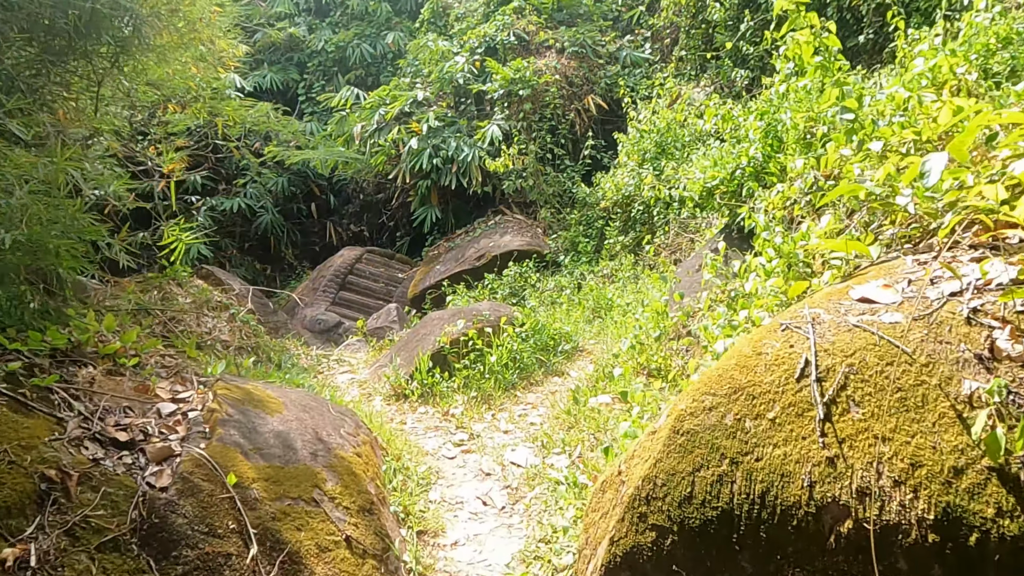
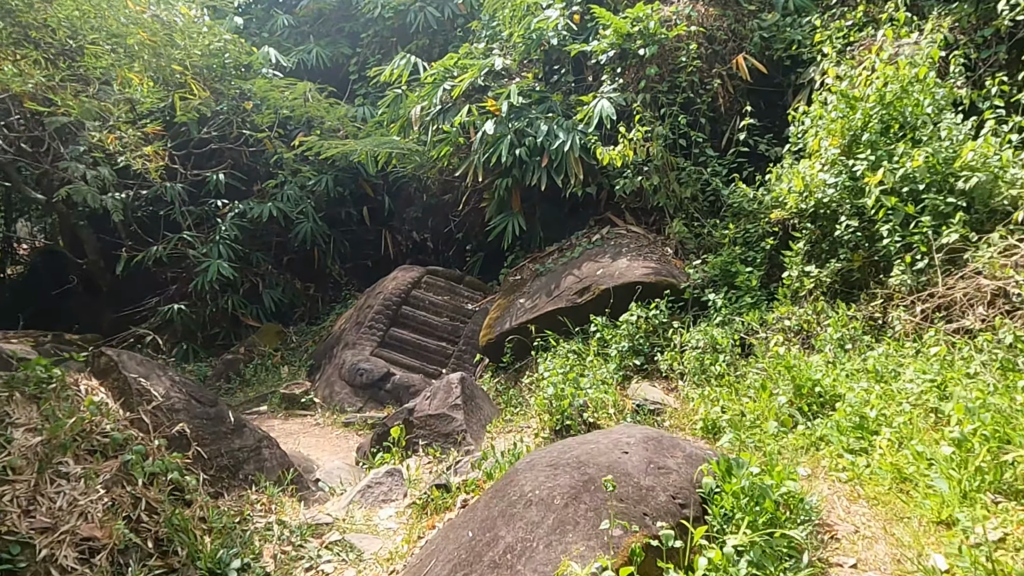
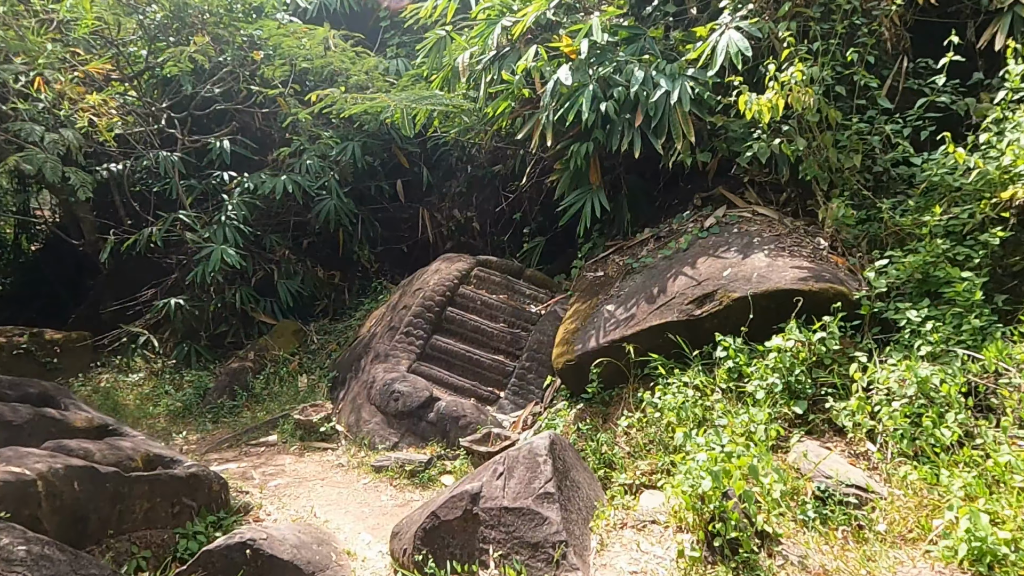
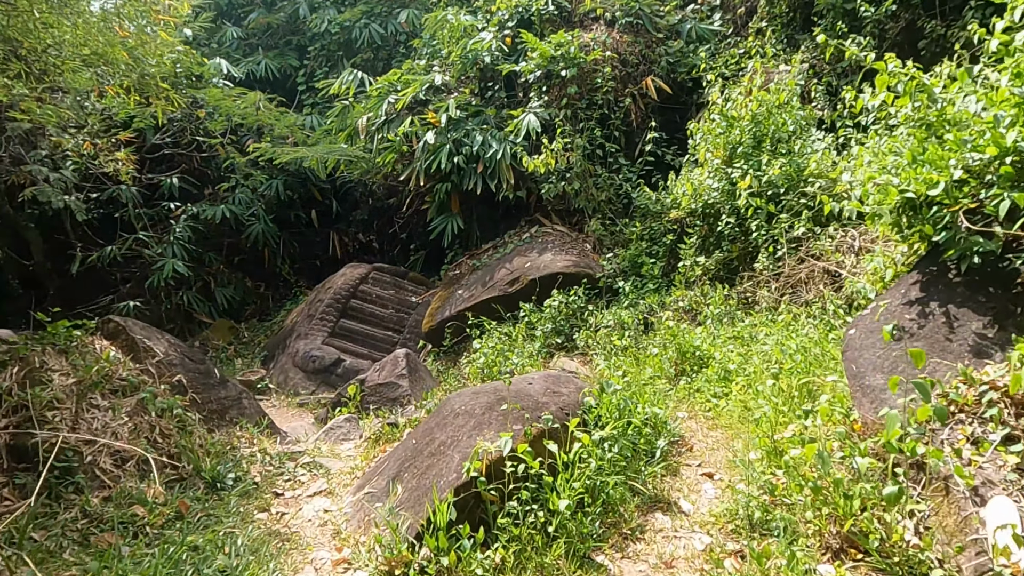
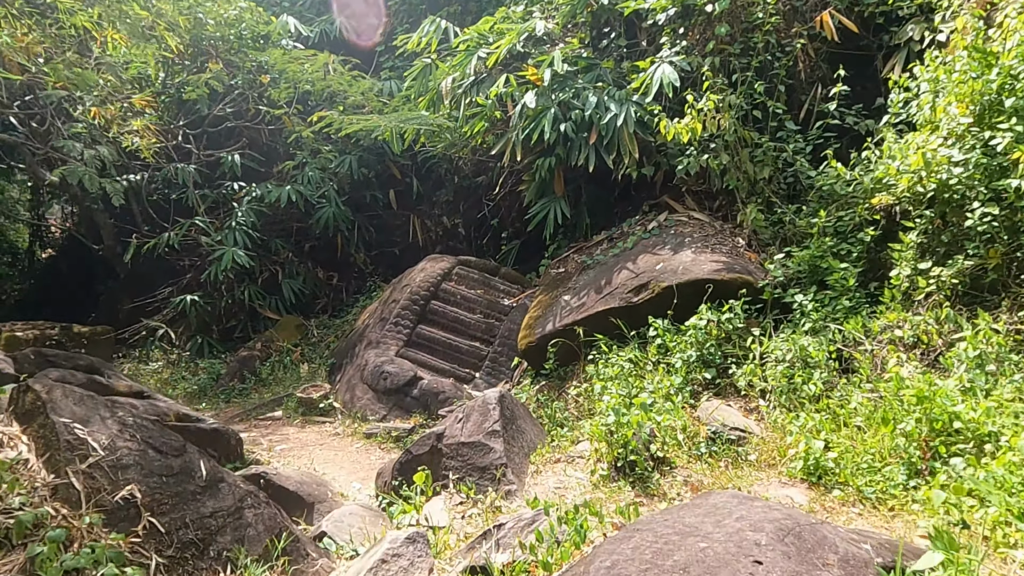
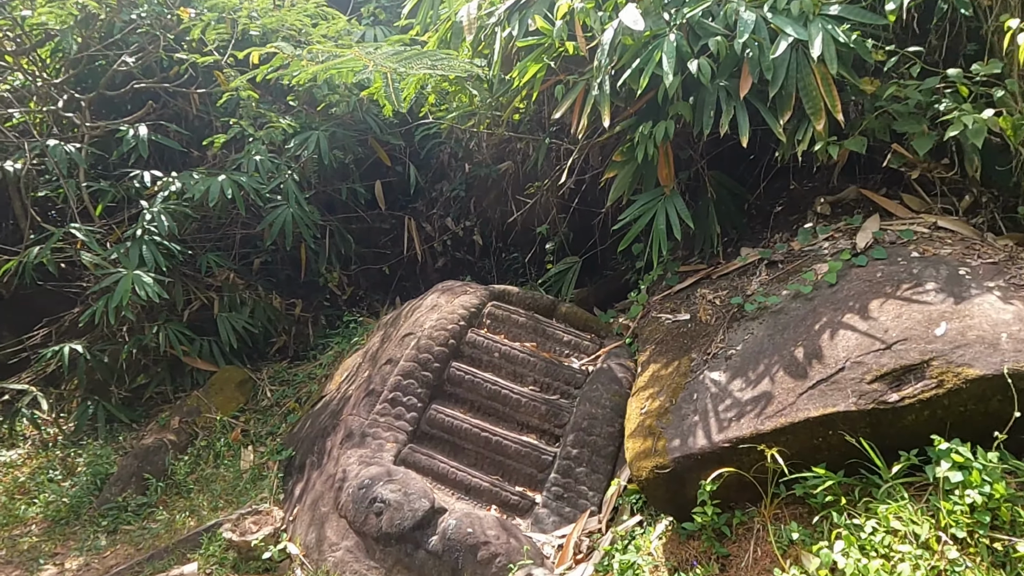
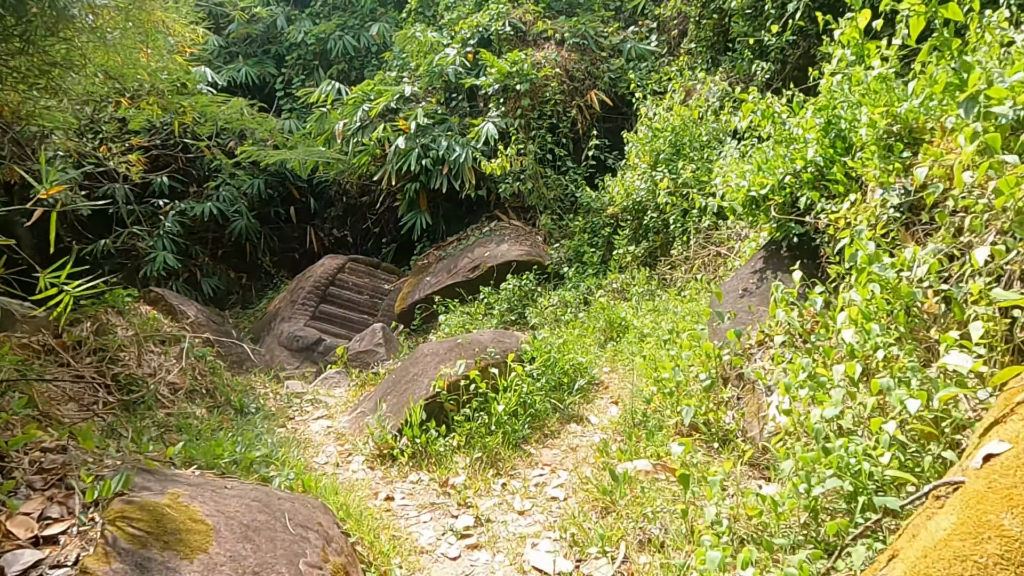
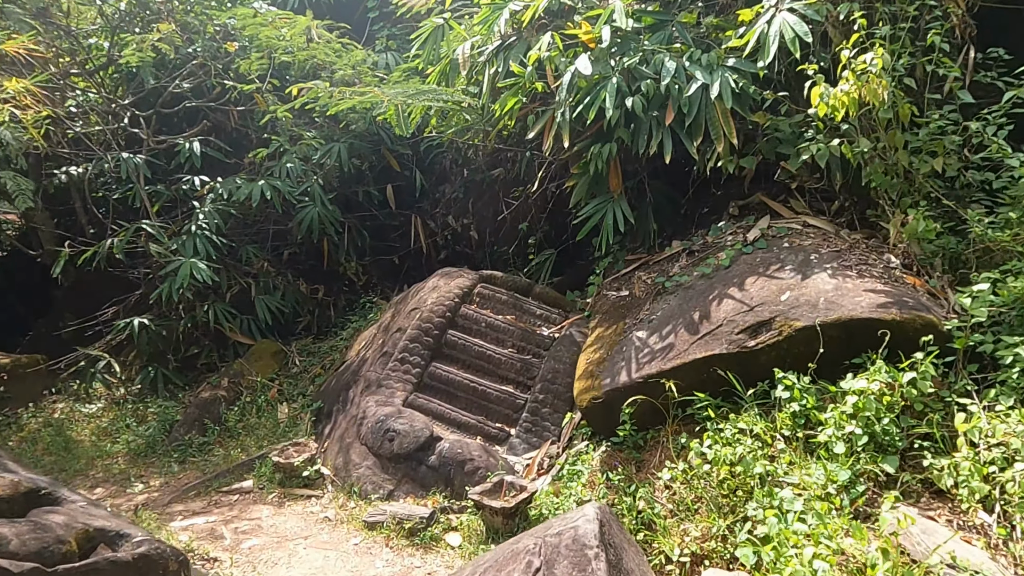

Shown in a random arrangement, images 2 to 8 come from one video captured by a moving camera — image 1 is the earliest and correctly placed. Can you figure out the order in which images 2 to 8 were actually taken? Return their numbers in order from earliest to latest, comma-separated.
7, 4, 2, 5, 3, 8, 6
